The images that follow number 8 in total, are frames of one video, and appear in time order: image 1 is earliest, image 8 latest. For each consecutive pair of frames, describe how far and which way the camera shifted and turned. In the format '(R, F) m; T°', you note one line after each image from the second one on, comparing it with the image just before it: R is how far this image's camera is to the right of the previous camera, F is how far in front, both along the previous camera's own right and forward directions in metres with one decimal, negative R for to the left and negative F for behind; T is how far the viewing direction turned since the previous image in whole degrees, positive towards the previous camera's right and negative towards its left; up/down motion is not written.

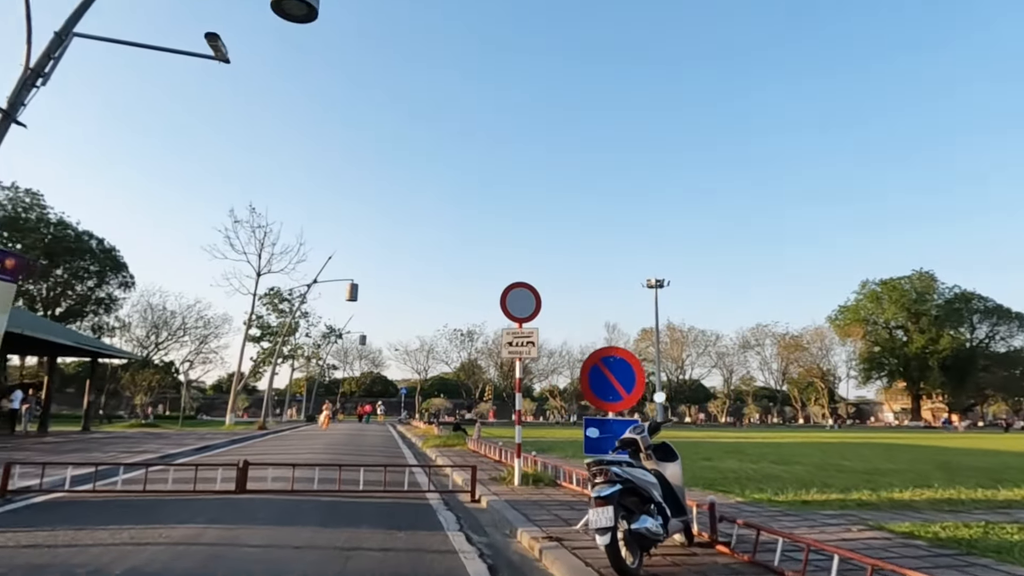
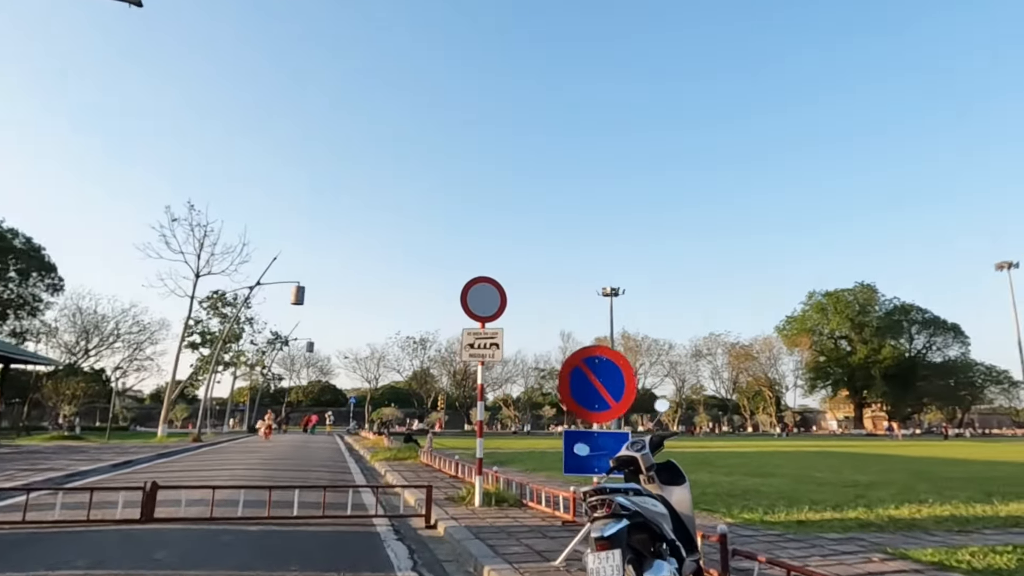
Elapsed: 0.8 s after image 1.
(-0.1, +1.3) m; +4°
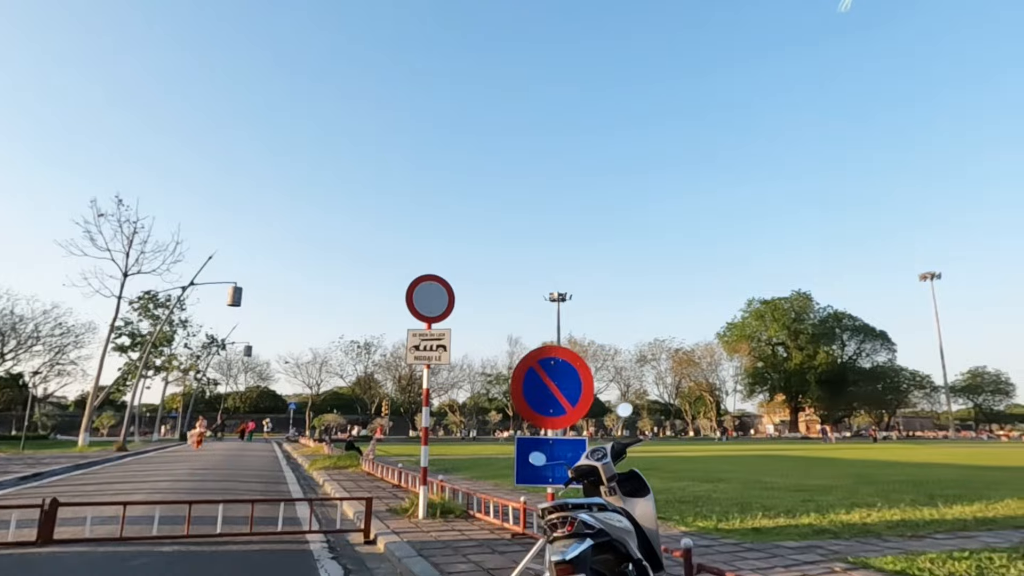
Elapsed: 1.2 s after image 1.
(0.0, +0.5) m; +5°
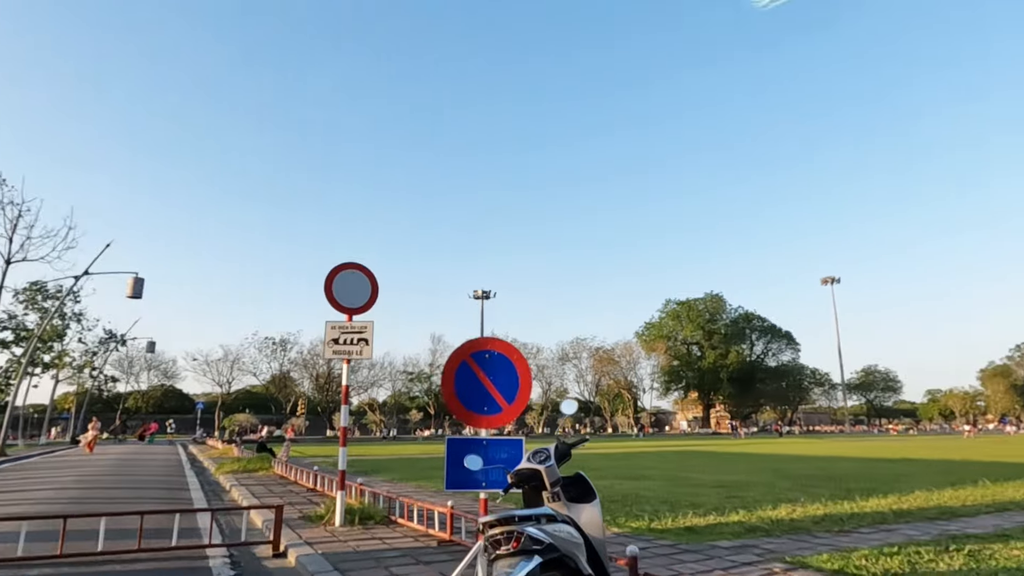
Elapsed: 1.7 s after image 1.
(-0.1, +0.5) m; +7°
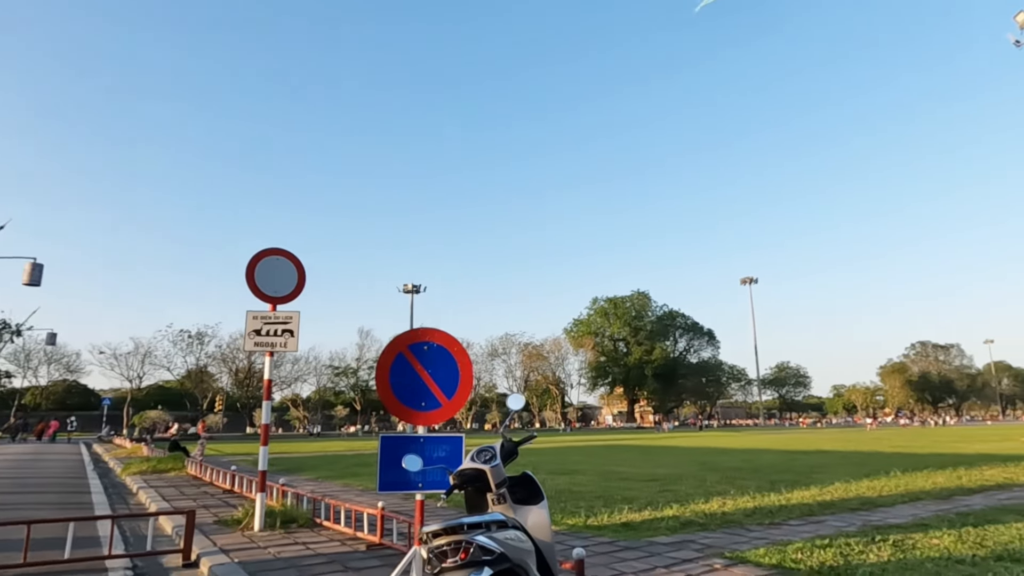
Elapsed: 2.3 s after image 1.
(-0.1, +0.3) m; +6°
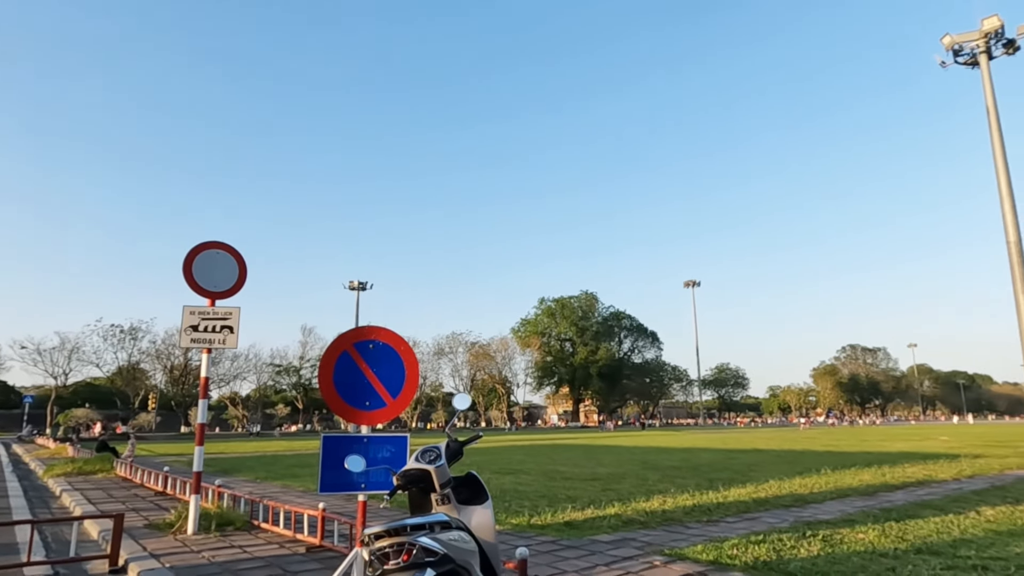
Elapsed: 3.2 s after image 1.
(0.0, 0.0) m; +5°
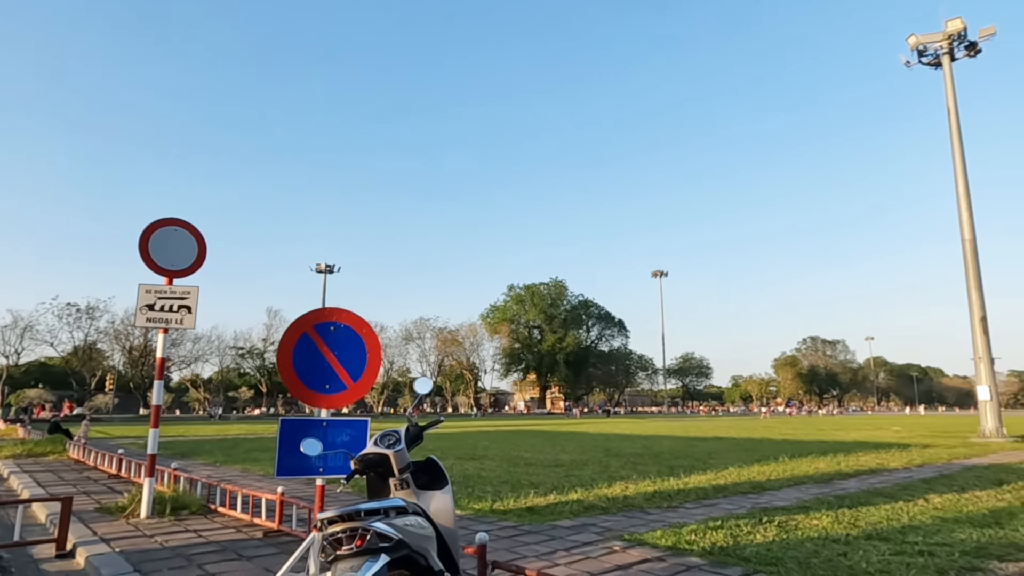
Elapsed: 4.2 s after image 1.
(0.0, +0.1) m; +3°
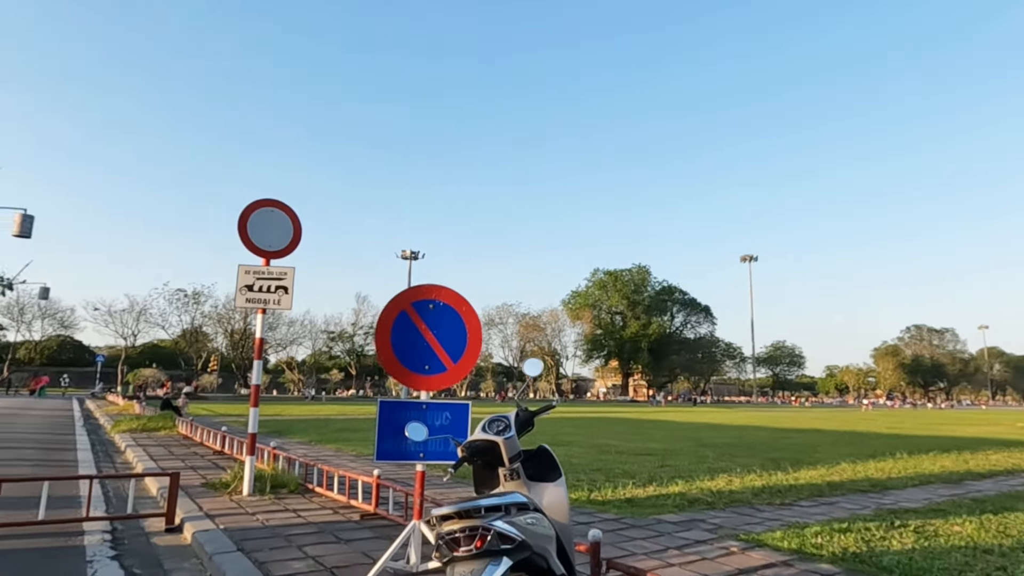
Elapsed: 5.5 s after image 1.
(-0.2, +0.4) m; -7°
